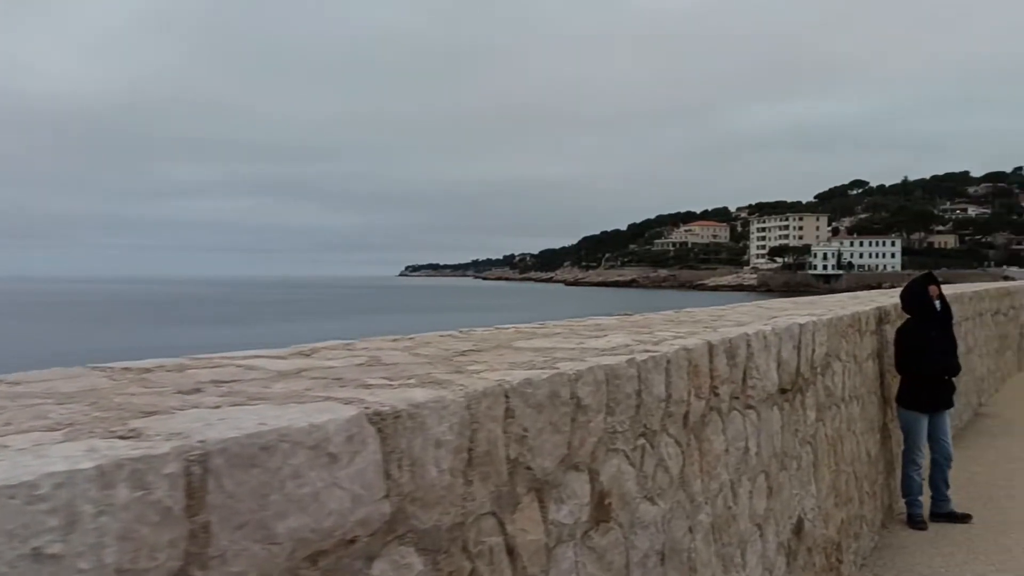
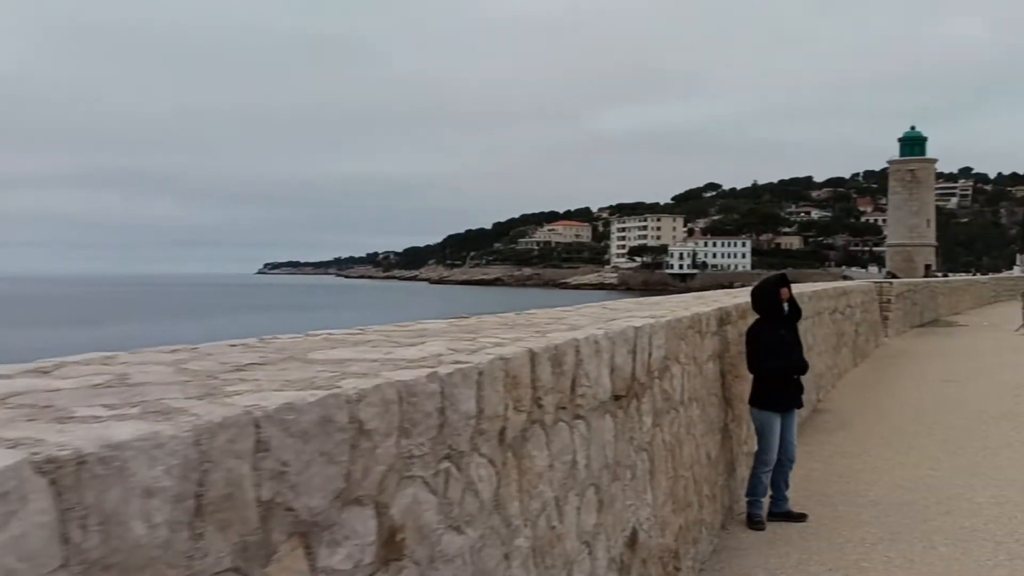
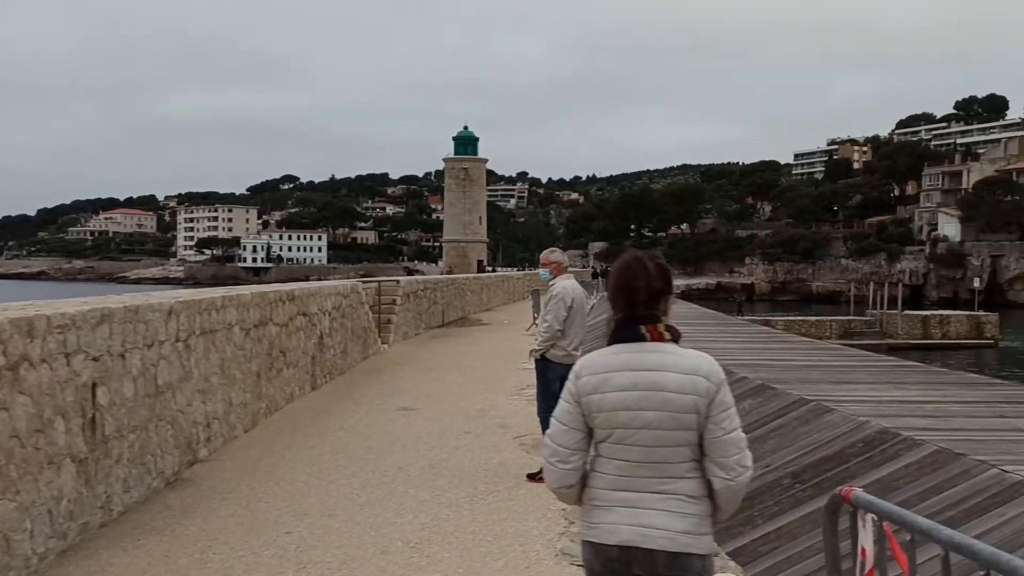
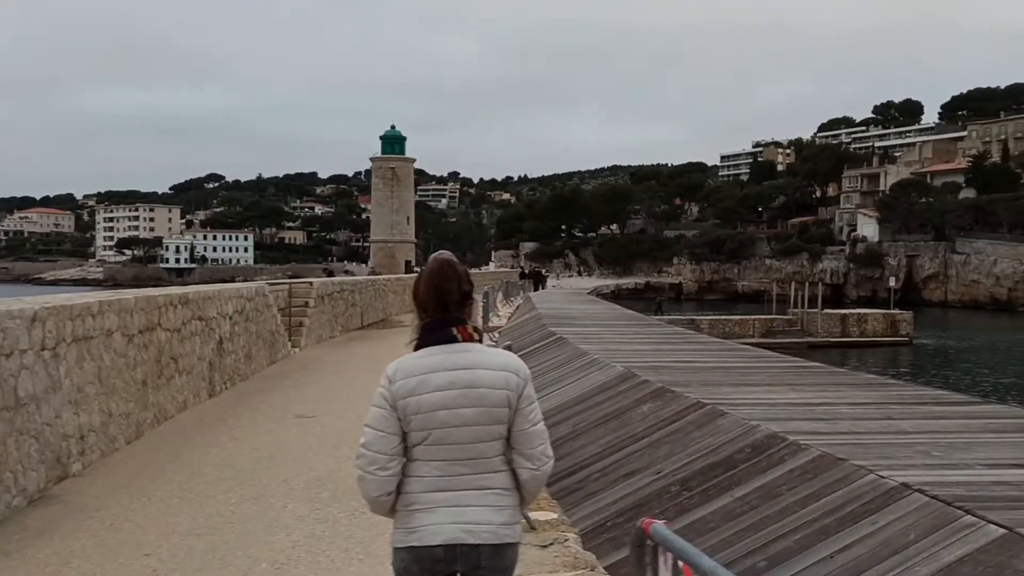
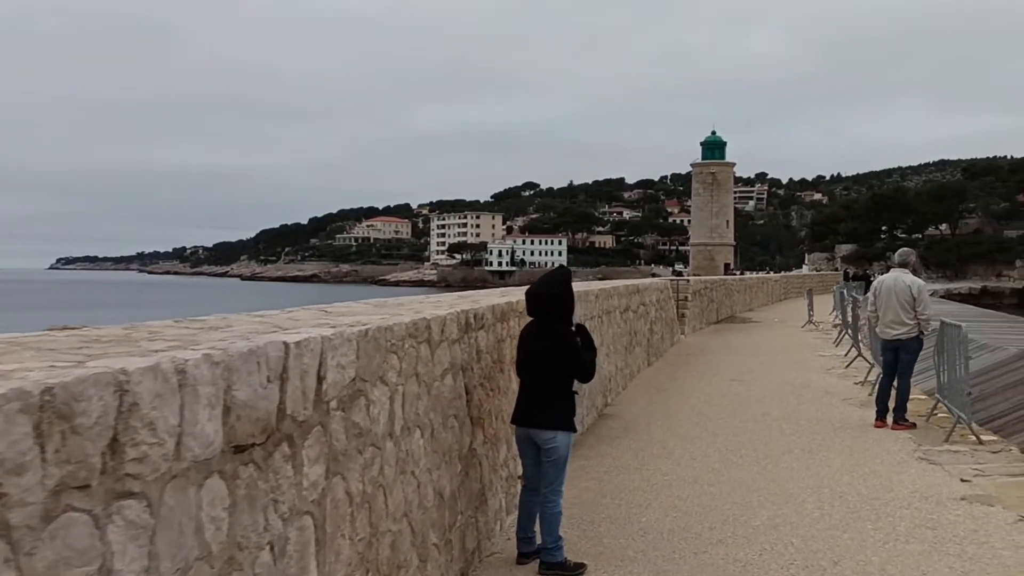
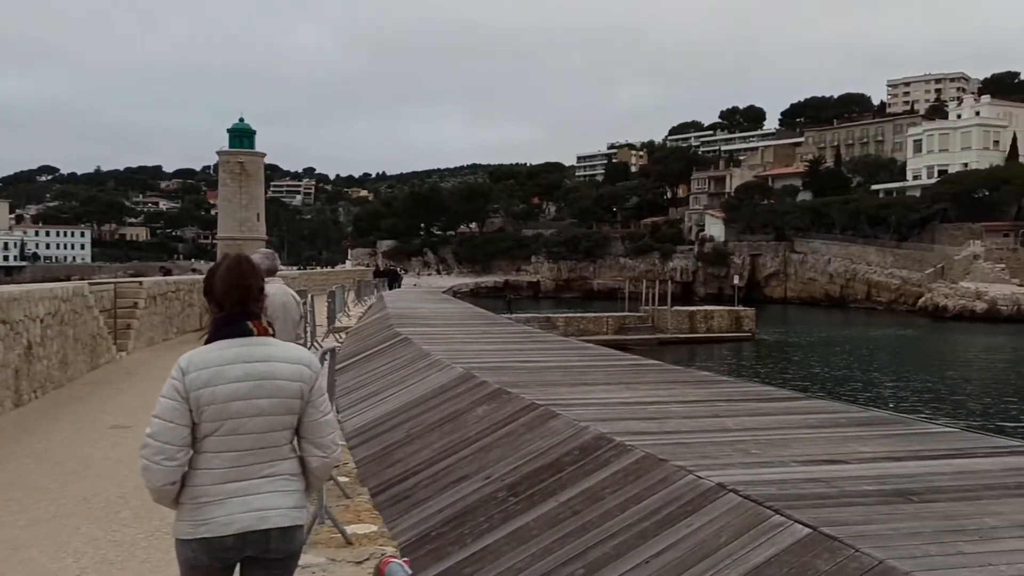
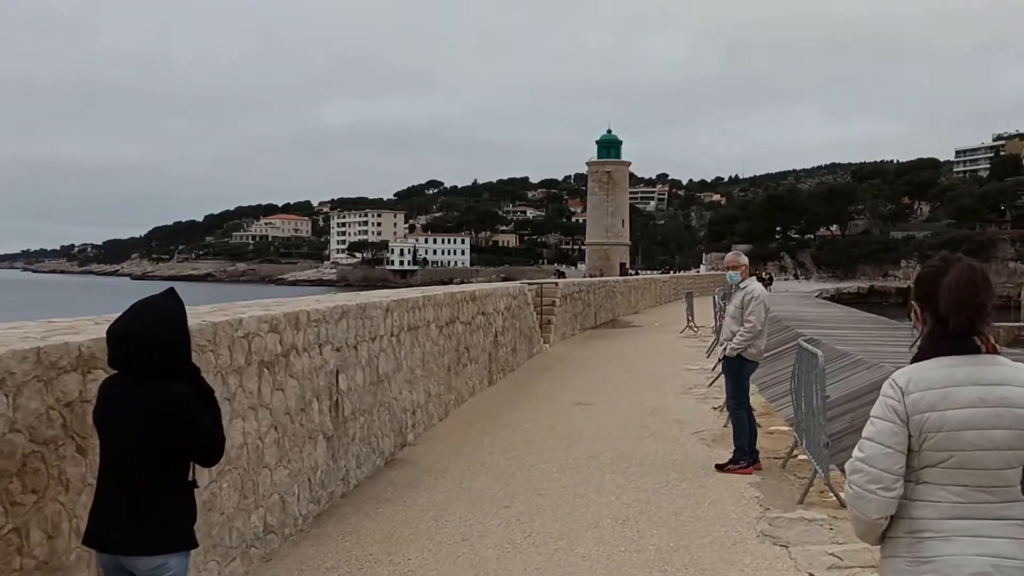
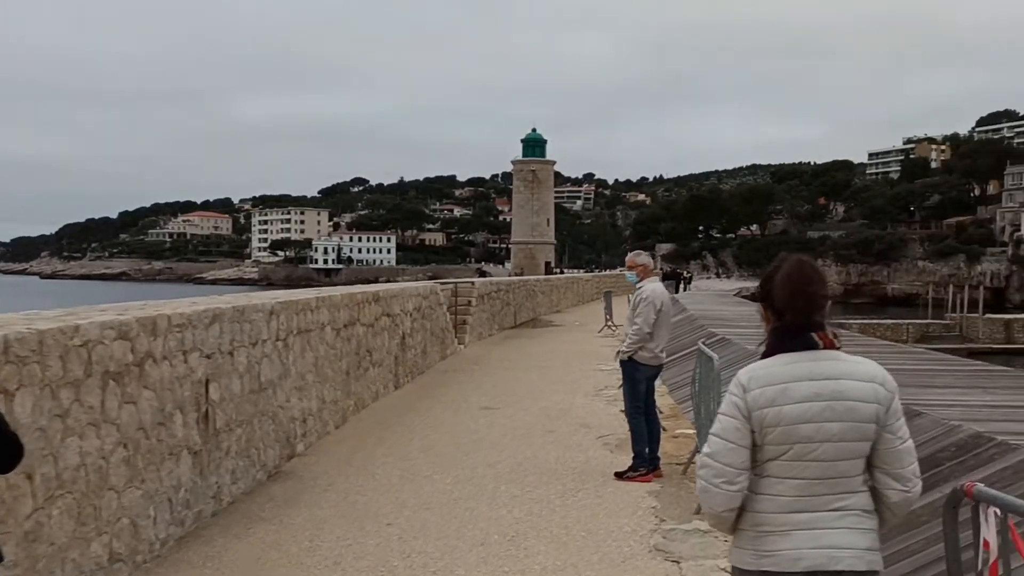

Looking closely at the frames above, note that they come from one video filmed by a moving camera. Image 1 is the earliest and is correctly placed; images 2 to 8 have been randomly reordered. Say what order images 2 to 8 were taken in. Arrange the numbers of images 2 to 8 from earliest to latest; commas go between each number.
2, 5, 7, 8, 3, 4, 6
